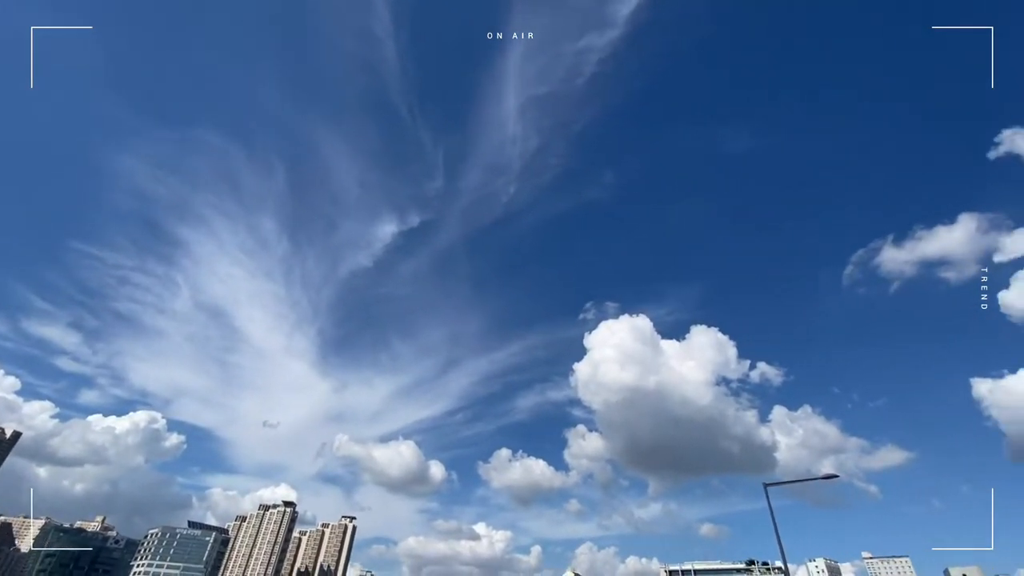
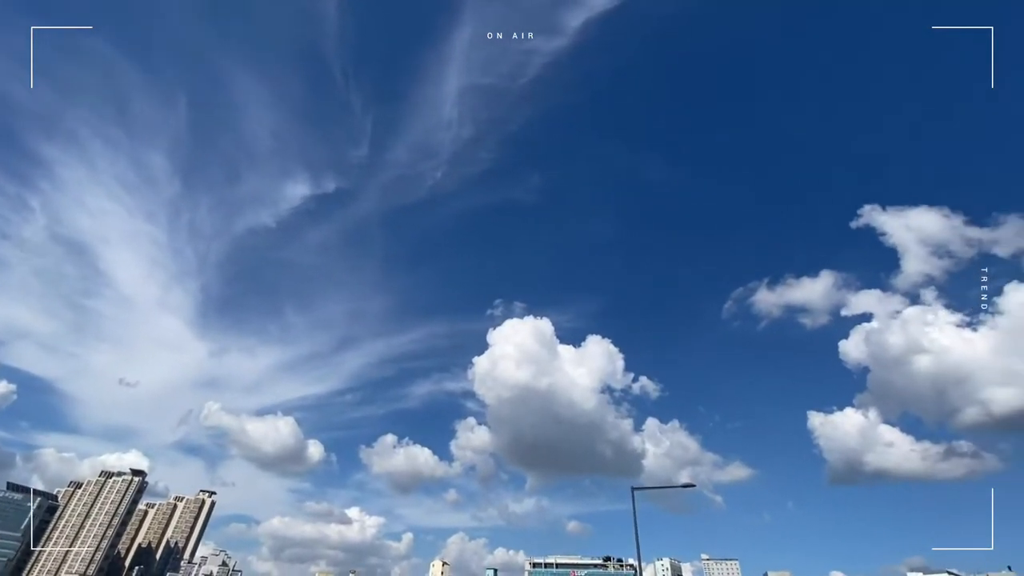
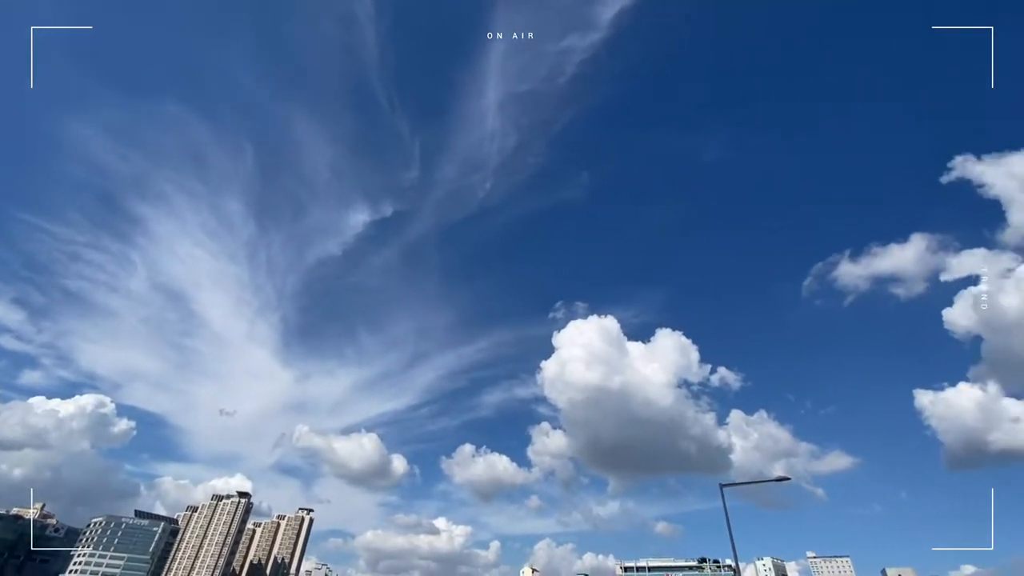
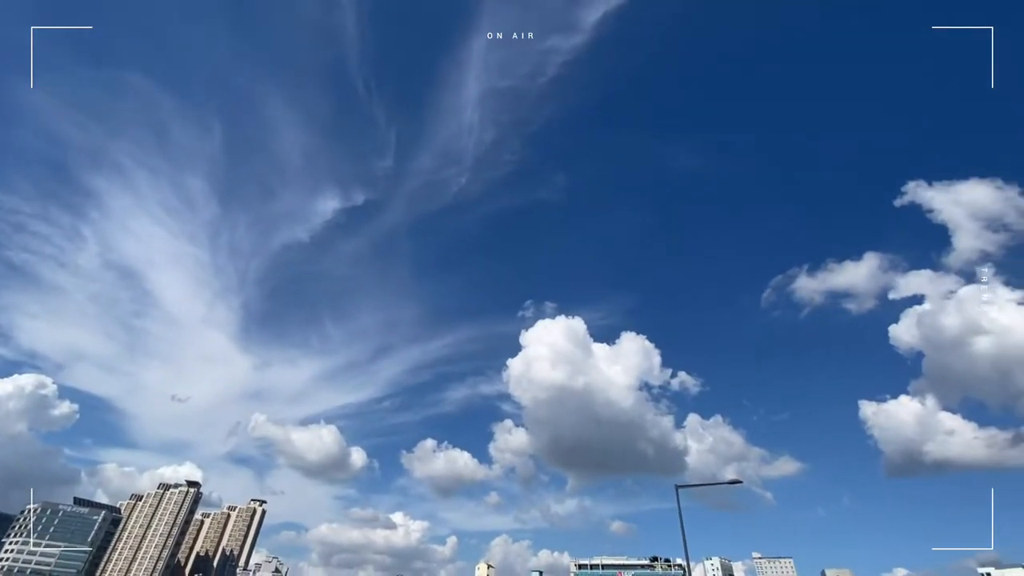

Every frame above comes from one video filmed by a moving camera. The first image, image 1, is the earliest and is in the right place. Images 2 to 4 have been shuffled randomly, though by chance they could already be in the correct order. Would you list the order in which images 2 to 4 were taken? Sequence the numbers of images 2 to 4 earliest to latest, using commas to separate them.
3, 4, 2
